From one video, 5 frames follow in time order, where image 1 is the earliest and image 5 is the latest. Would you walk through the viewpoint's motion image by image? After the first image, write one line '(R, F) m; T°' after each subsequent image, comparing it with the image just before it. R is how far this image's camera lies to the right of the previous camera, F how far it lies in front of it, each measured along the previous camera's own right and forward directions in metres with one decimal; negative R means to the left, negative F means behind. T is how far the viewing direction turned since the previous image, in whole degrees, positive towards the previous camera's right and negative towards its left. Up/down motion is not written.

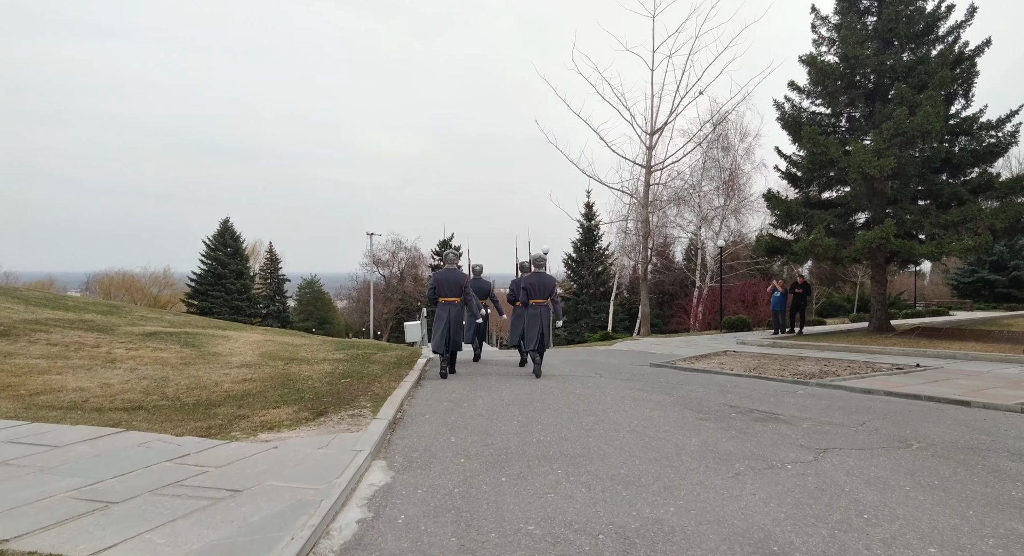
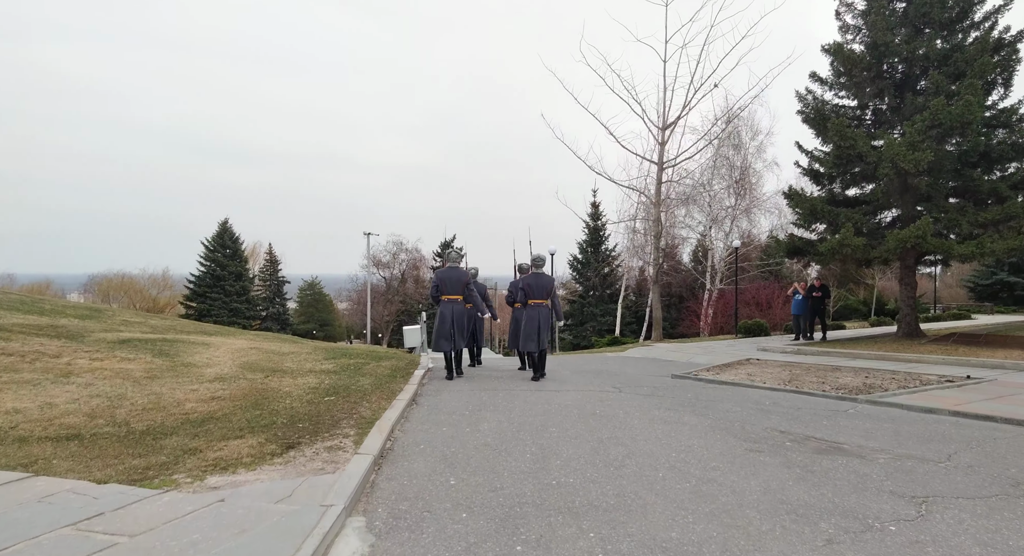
(-0.1, +1.1) m; 0°
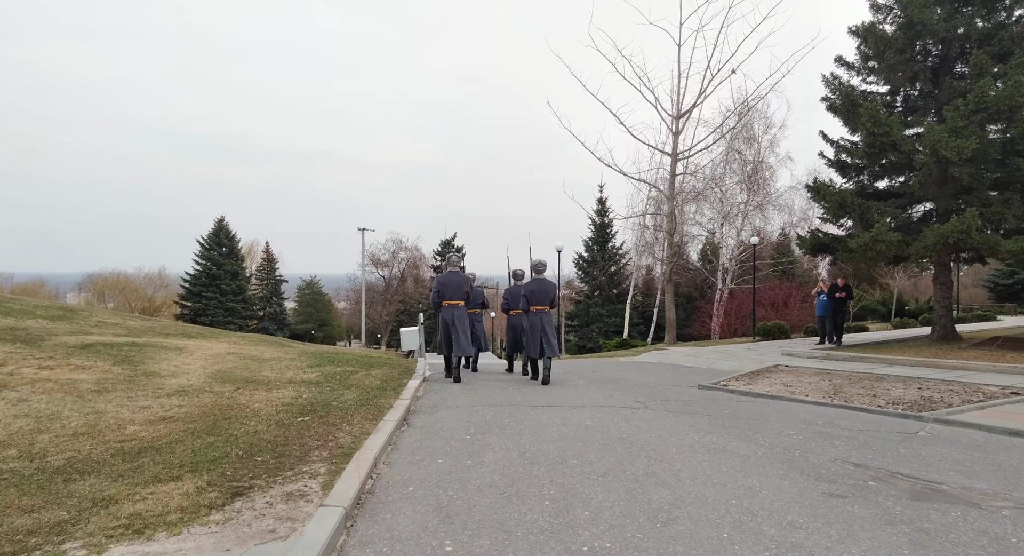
(-0.1, +1.2) m; 0°
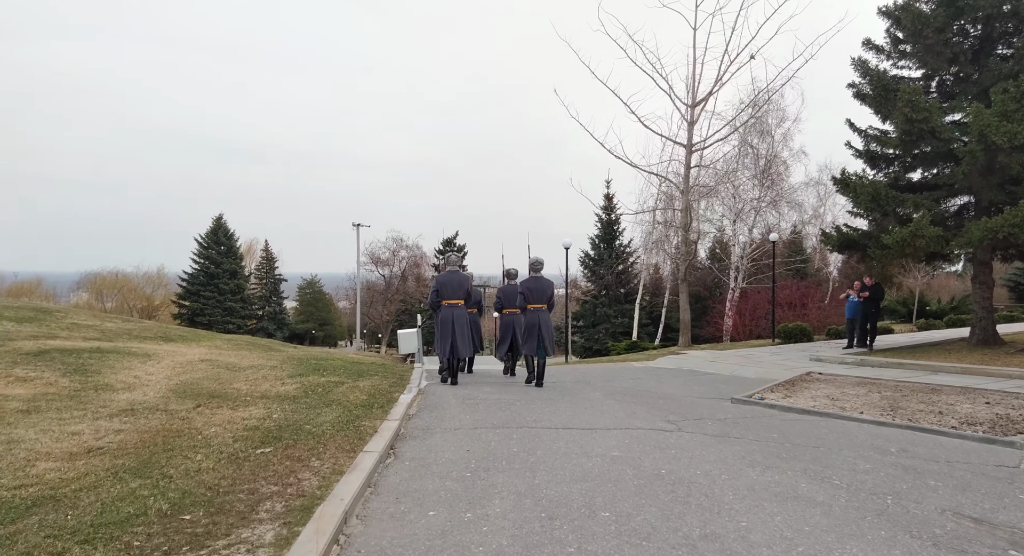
(-0.1, +1.2) m; 0°
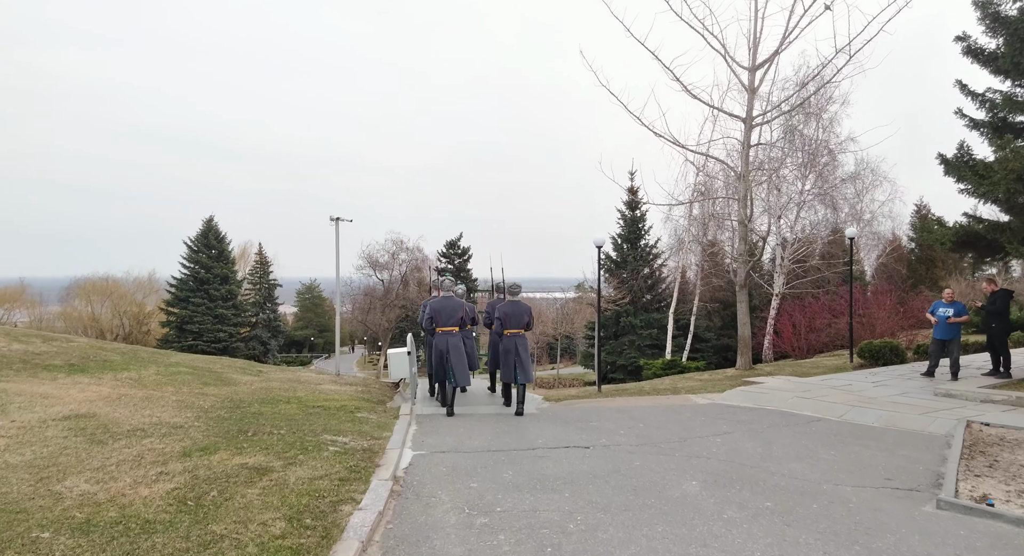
(-0.3, +3.6) m; 0°
